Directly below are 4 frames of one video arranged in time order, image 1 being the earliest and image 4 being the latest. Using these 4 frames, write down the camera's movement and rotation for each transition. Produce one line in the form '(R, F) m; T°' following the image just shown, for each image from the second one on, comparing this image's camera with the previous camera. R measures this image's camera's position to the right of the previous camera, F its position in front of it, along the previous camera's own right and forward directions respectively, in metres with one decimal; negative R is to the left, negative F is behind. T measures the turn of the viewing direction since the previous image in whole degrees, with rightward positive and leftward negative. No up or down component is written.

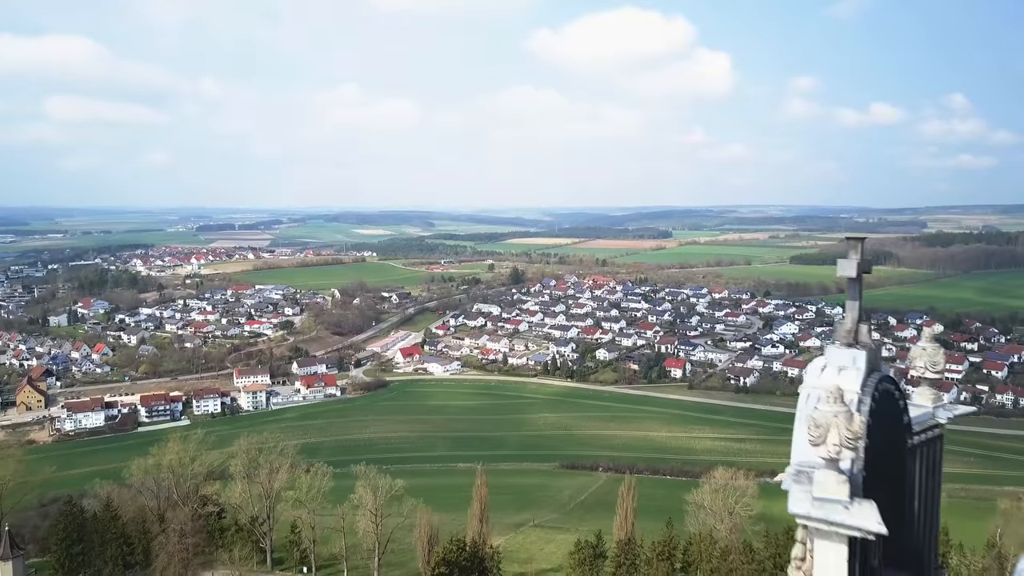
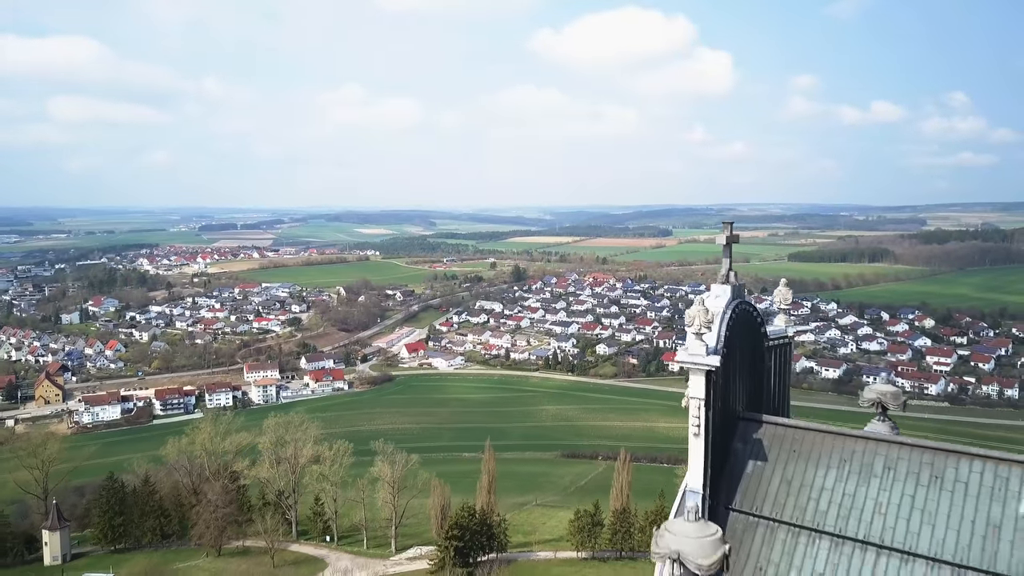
(-0.1, -2.0) m; 0°
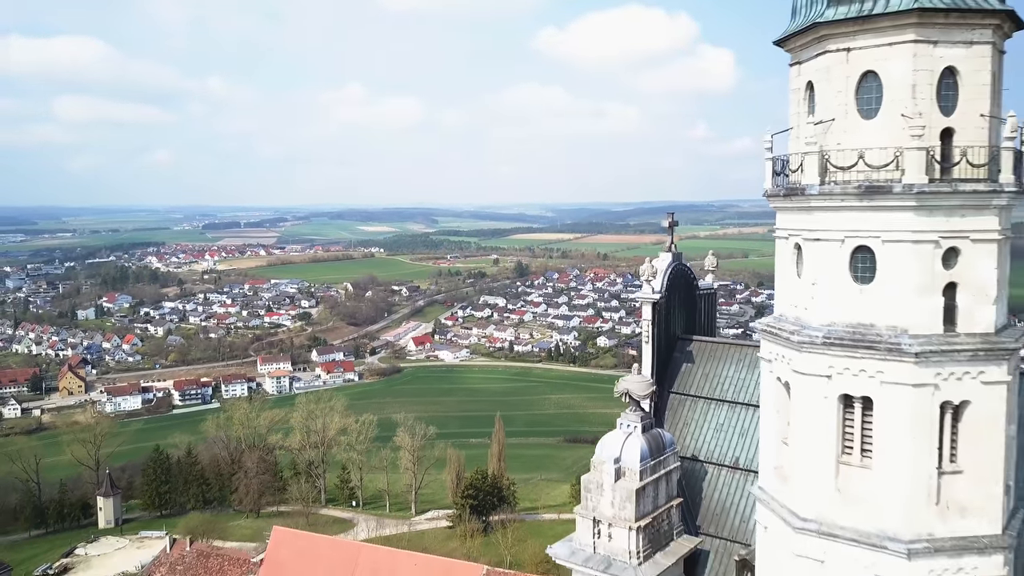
(-0.2, -2.6) m; 0°
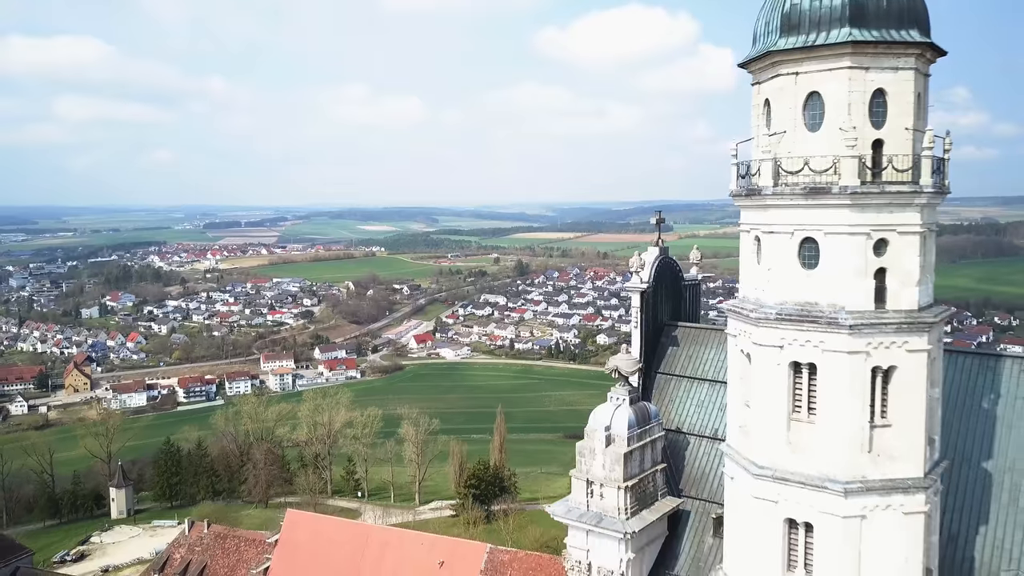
(0.0, -0.8) m; 0°
